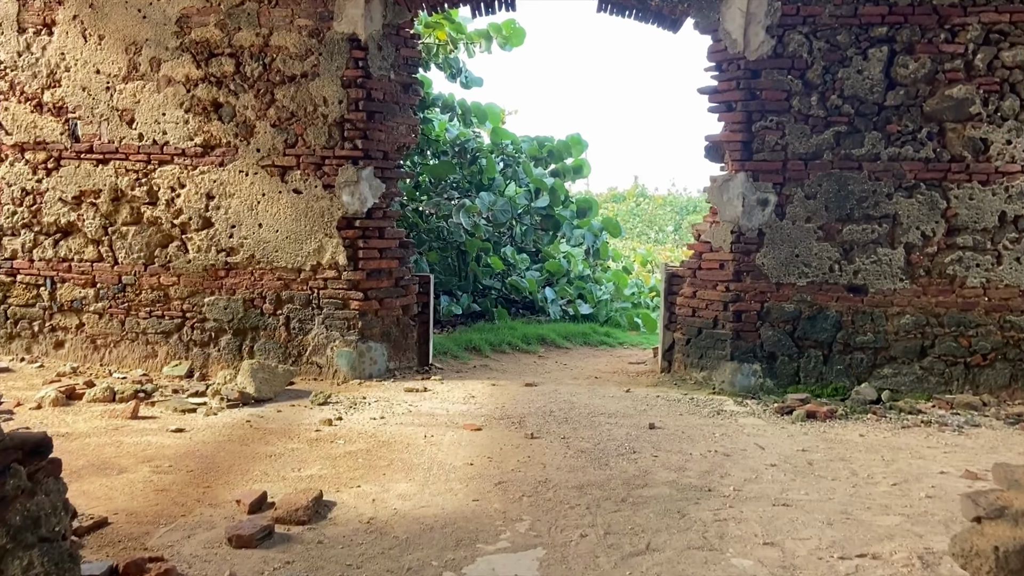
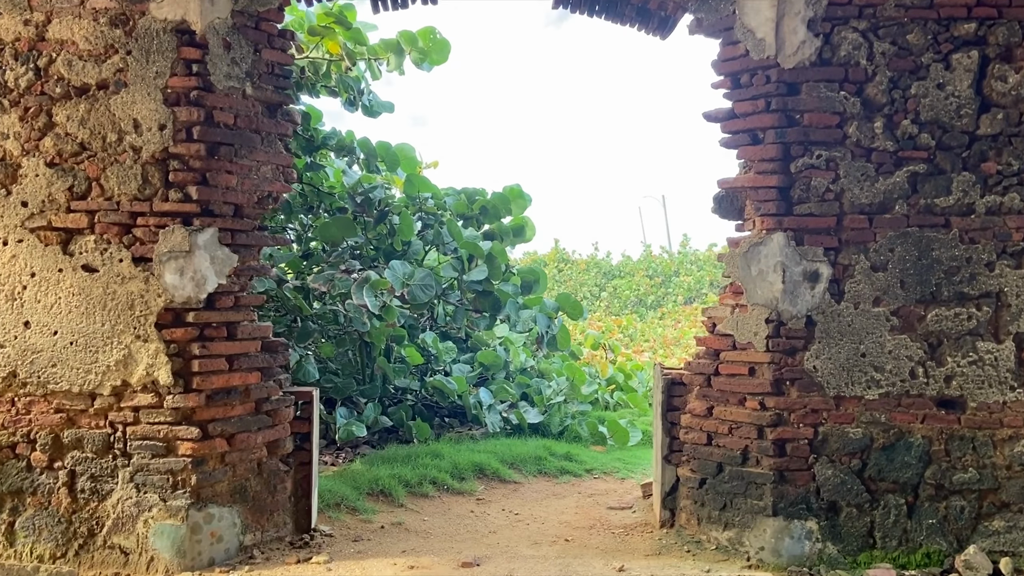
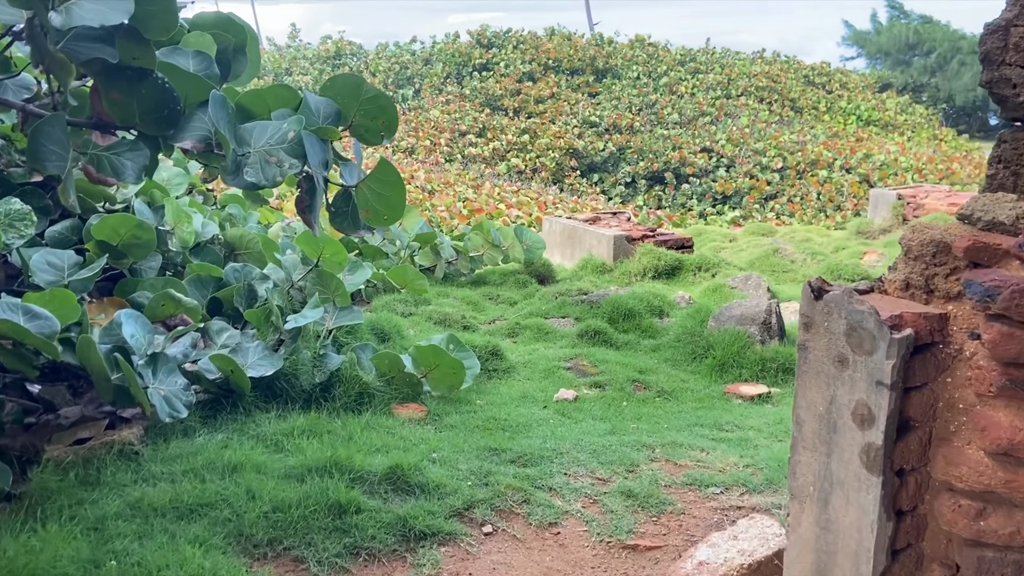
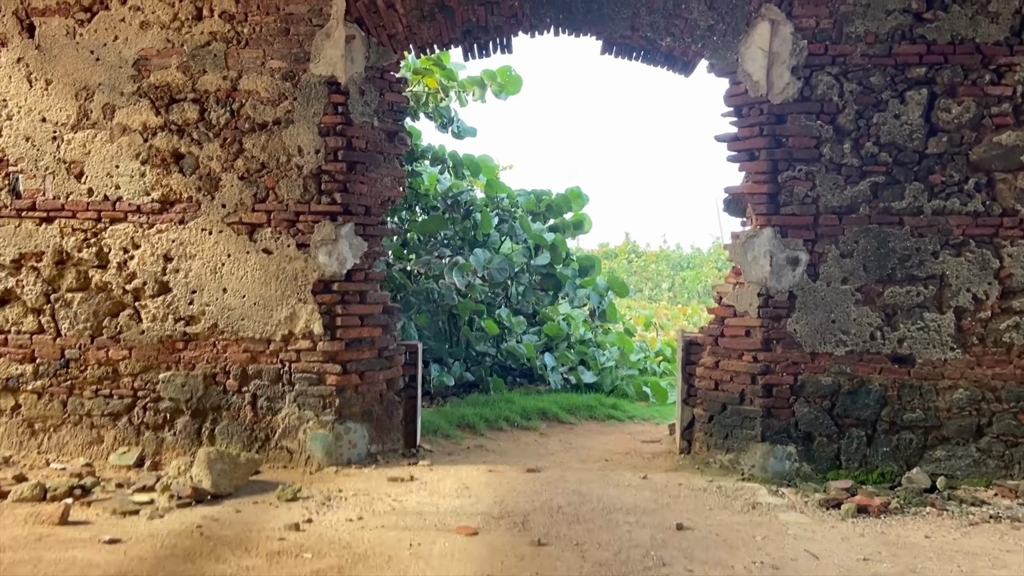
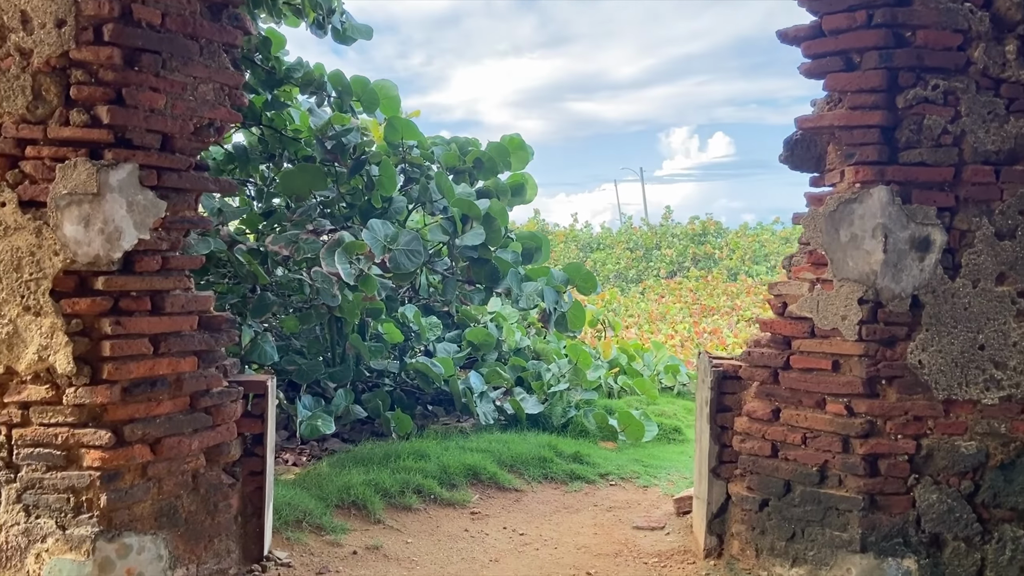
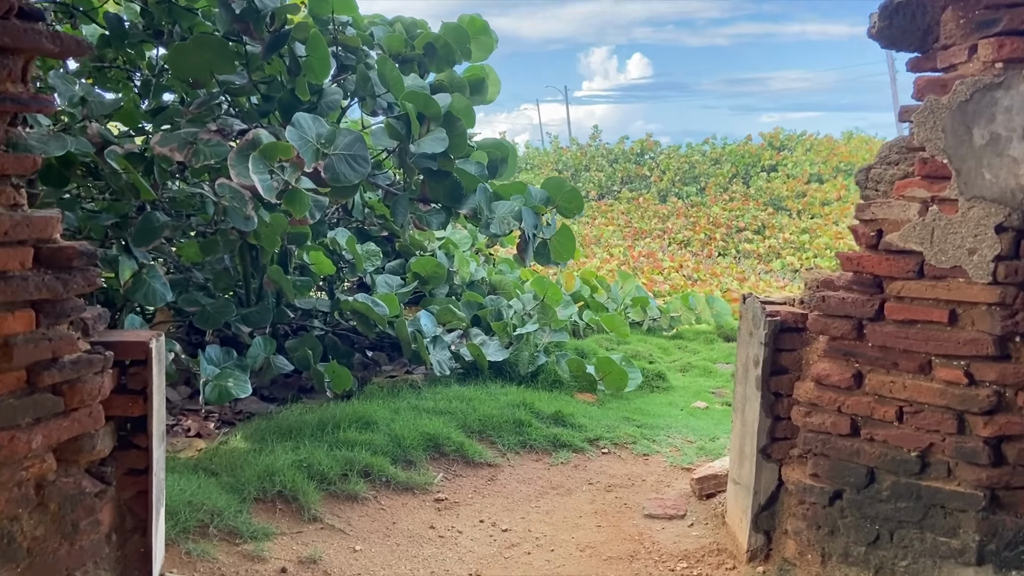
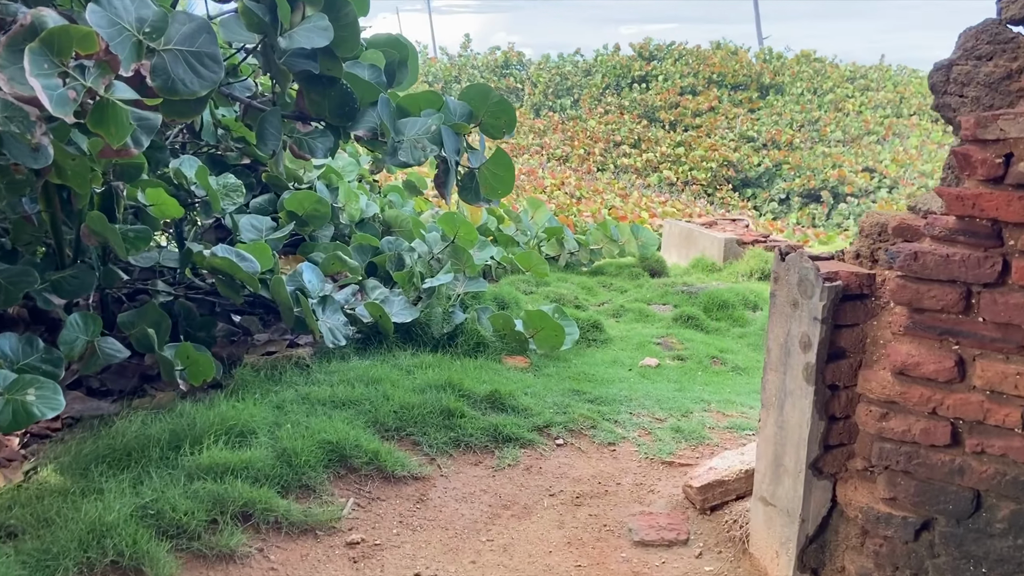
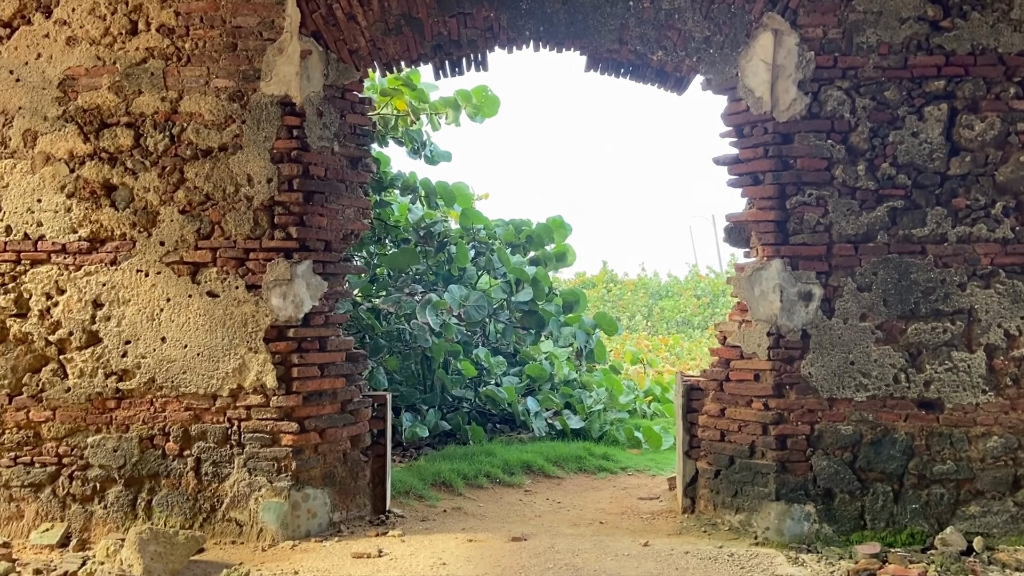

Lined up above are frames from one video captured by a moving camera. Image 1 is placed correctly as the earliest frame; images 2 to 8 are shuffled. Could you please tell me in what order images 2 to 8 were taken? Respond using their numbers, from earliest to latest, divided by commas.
4, 8, 2, 5, 6, 7, 3
